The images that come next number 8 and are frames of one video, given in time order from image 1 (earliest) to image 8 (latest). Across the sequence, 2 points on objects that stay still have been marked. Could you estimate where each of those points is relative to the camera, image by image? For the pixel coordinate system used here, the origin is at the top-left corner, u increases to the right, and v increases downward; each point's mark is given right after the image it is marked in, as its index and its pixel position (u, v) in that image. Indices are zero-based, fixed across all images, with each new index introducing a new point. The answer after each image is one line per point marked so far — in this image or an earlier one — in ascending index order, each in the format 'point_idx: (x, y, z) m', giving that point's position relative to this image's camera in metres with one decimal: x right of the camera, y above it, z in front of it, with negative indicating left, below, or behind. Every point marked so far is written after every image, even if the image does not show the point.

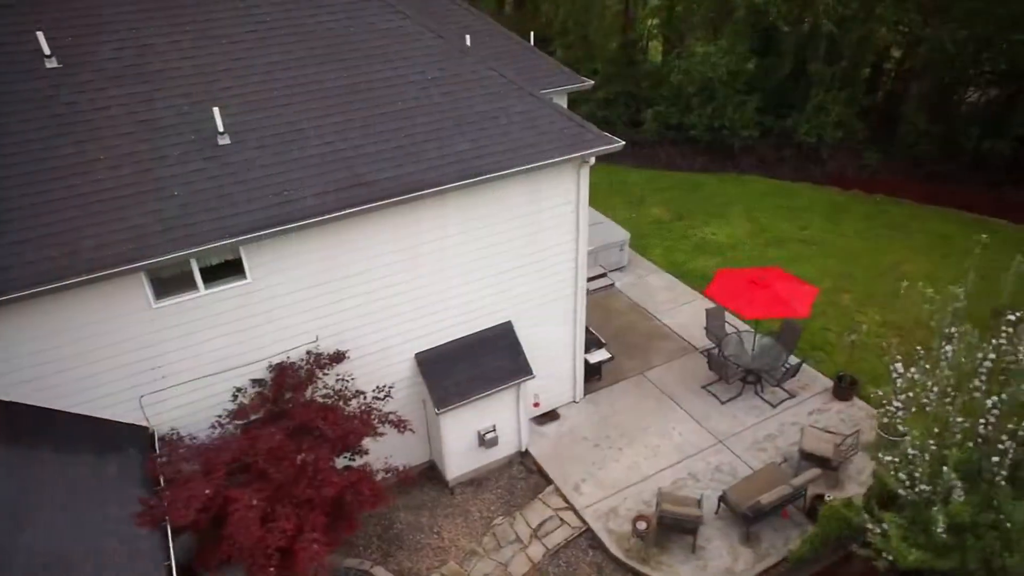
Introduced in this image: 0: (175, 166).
0: (-3.6, +1.3, +7.4) m
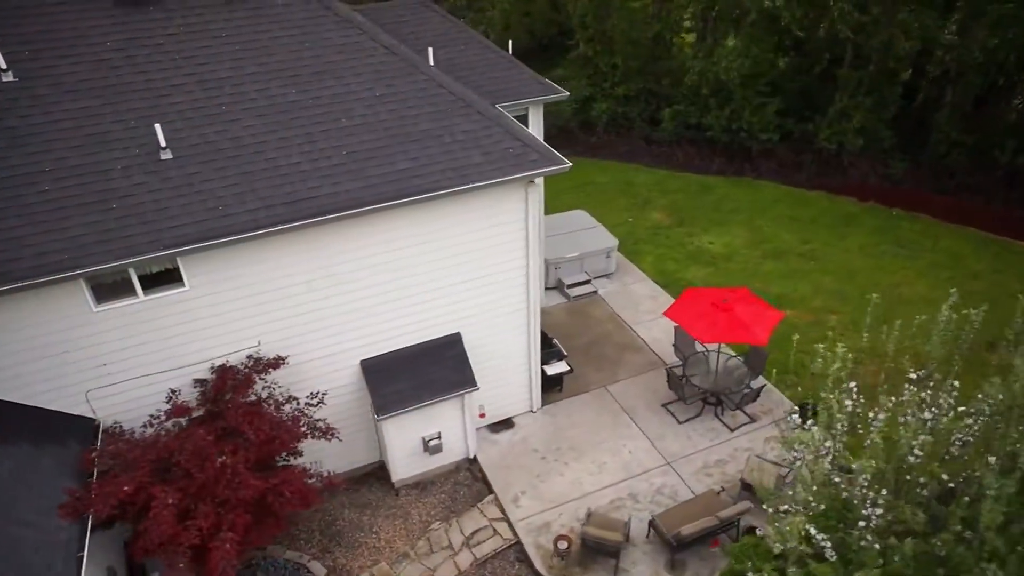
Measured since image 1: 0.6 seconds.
0: (-4.5, +1.2, +7.8) m
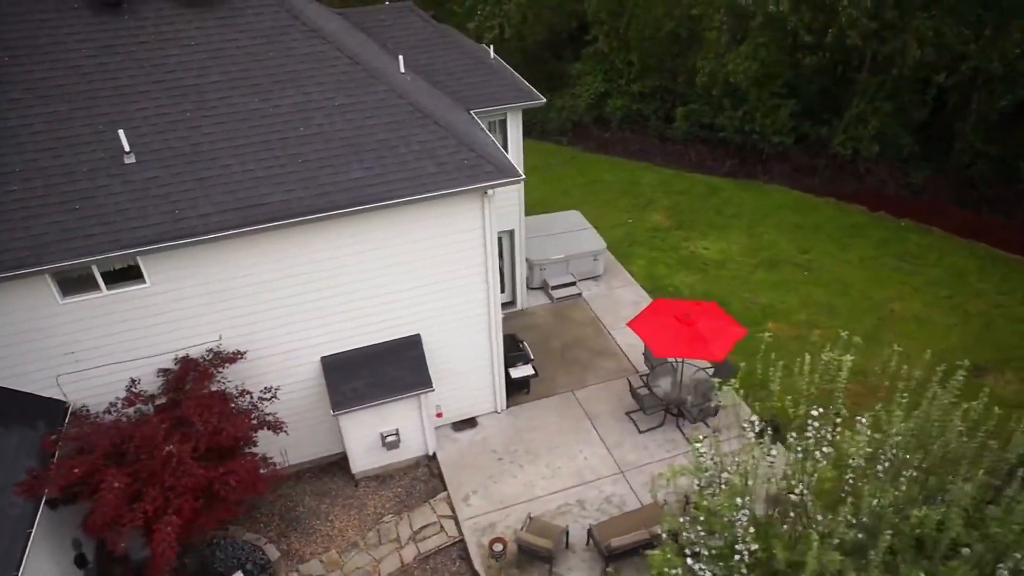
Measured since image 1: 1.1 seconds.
0: (-5.3, +1.3, +8.3) m
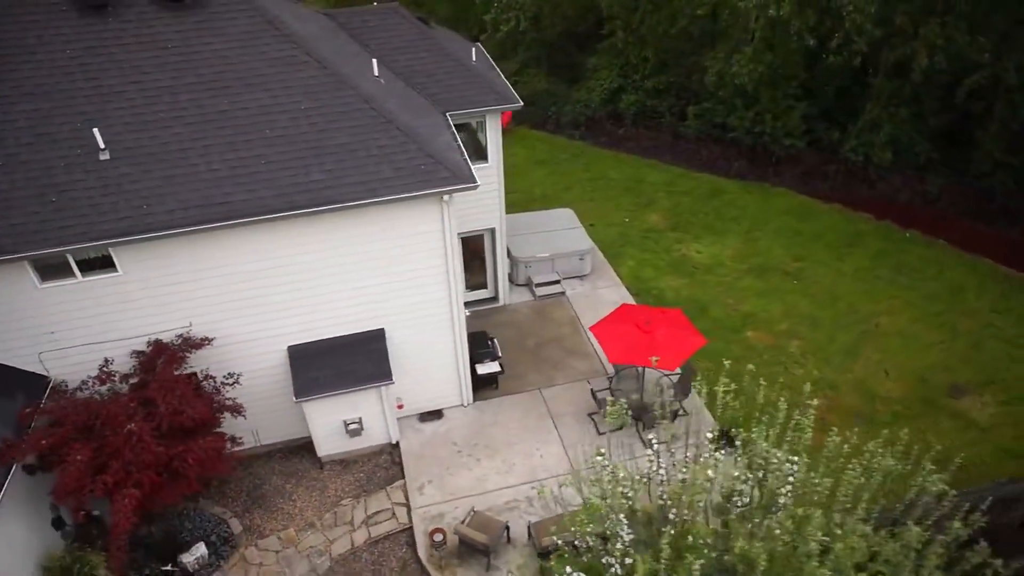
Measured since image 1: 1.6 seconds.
0: (-6.0, +1.5, +9.0) m
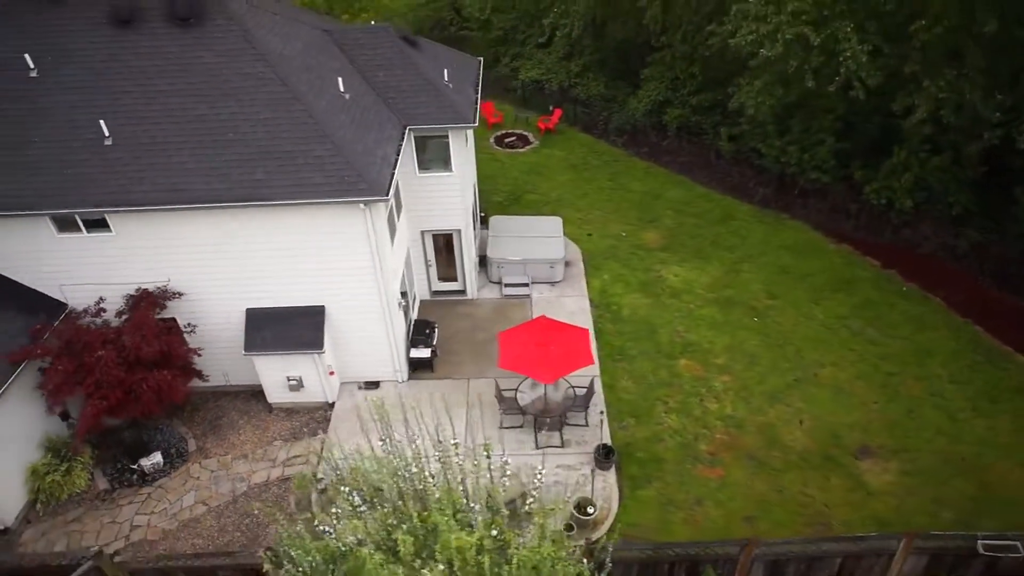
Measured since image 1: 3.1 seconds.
0: (-7.5, +2.3, +11.7) m
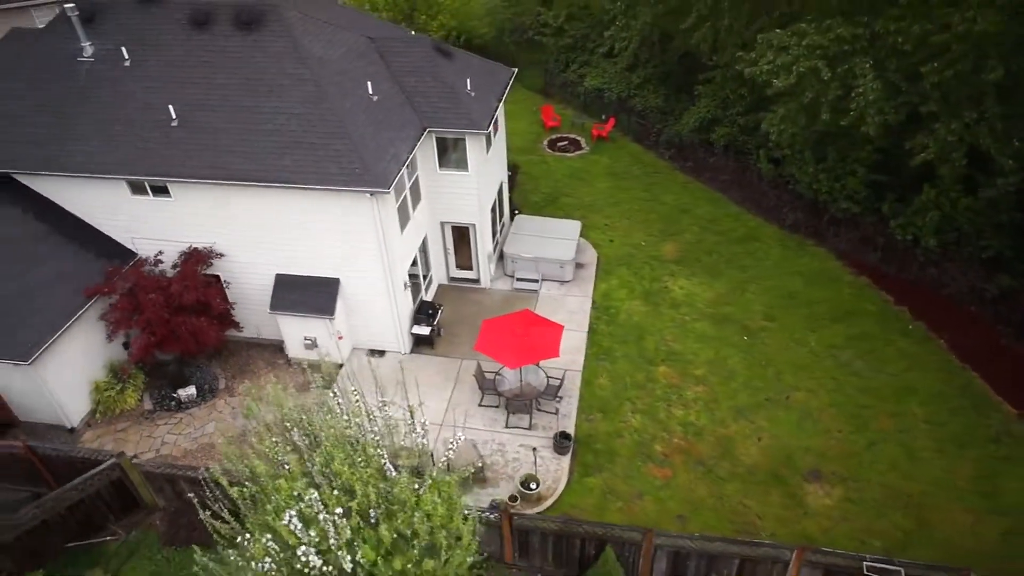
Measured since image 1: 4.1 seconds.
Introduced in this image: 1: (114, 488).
0: (-7.6, +3.3, +14.3) m
1: (-7.0, -3.6, +12.1) m
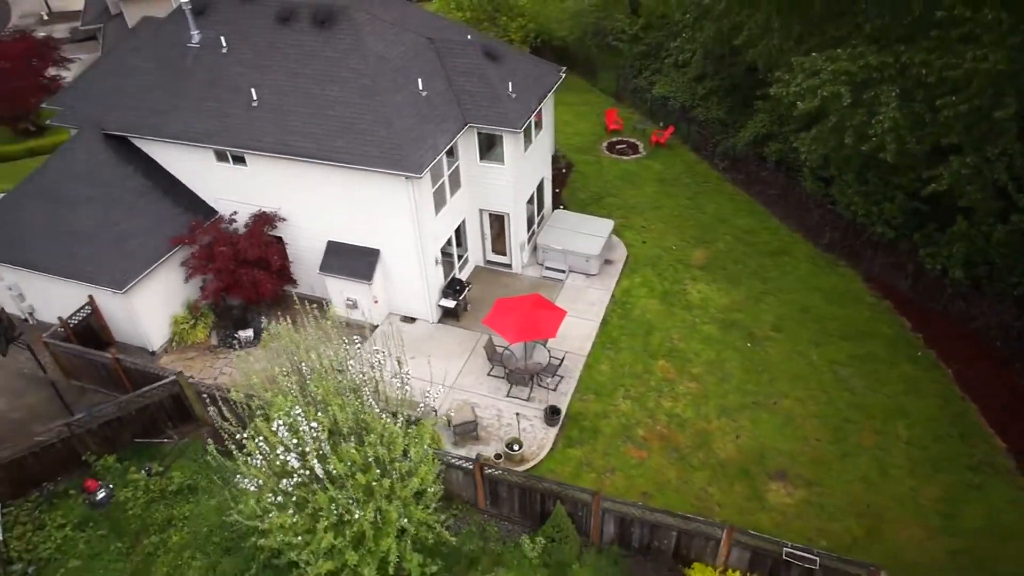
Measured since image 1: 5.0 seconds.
0: (-6.9, +4.4, +16.9) m
1: (-7.3, -2.4, +14.8) m
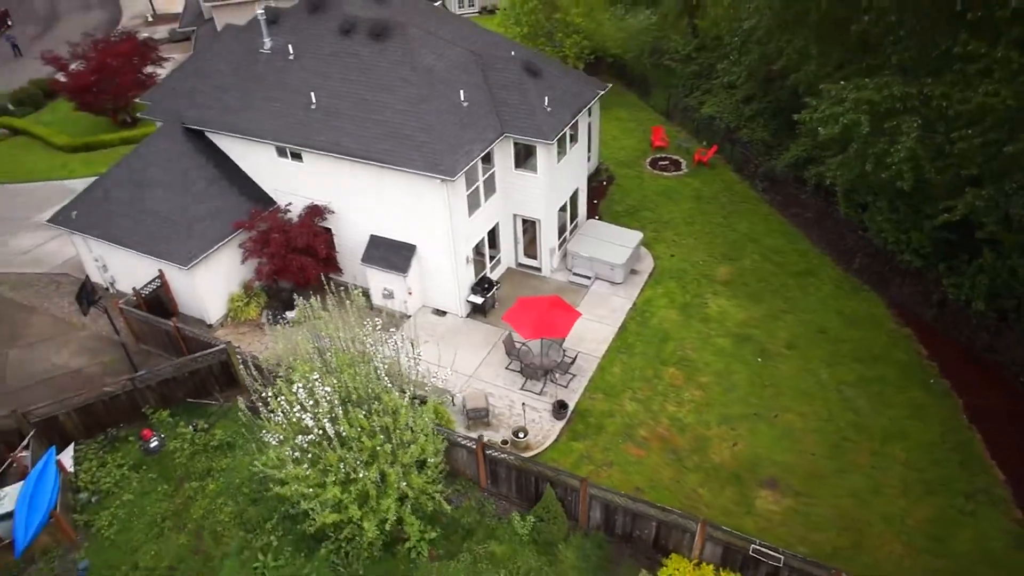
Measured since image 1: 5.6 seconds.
0: (-6.0, +4.9, +18.7) m
1: (-7.0, -1.9, +16.6) m
